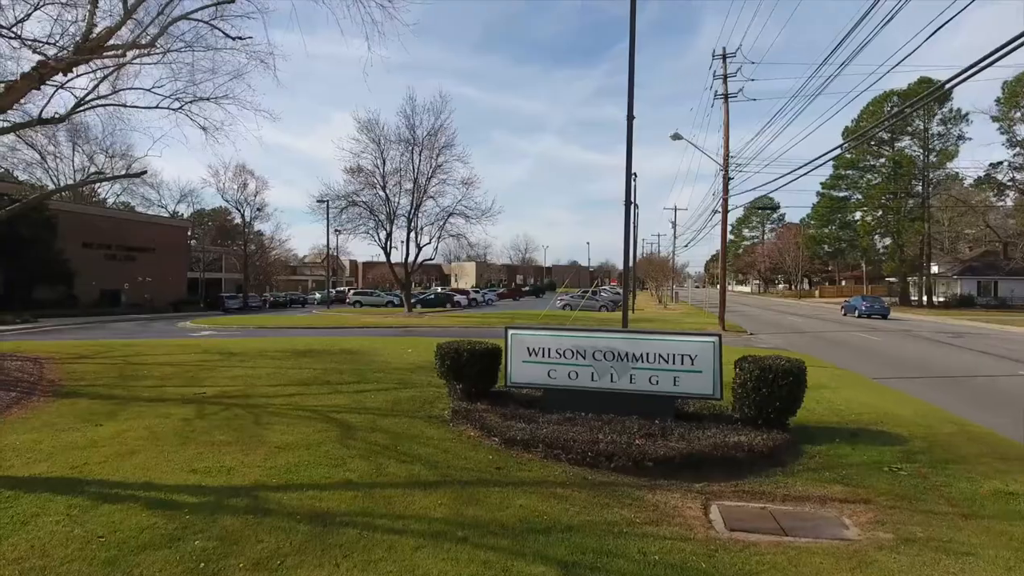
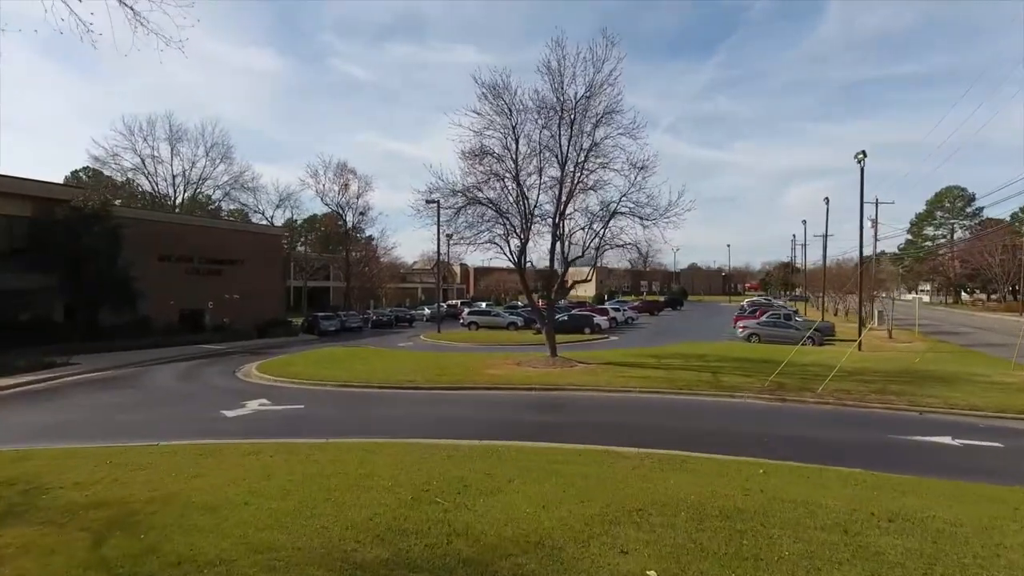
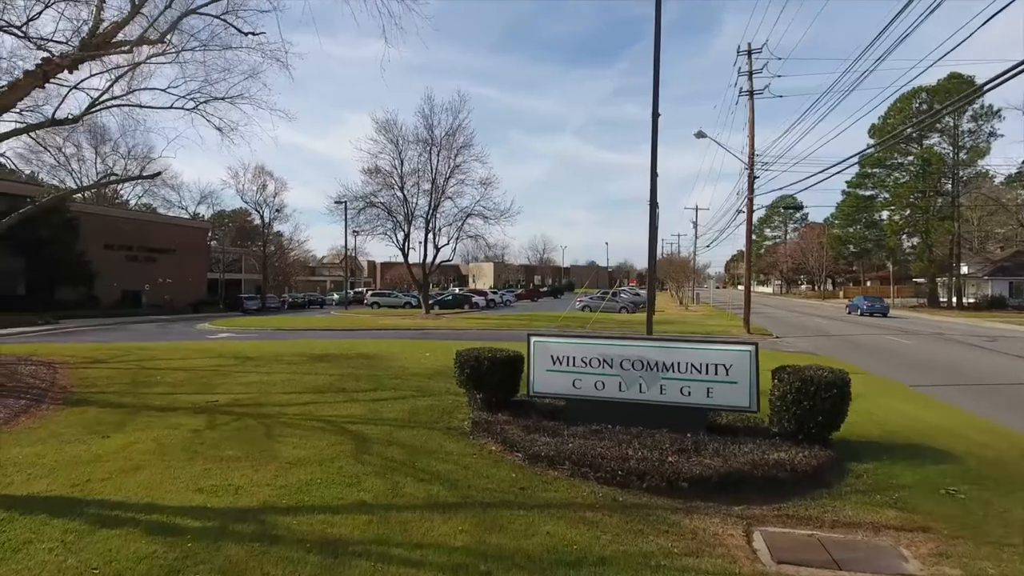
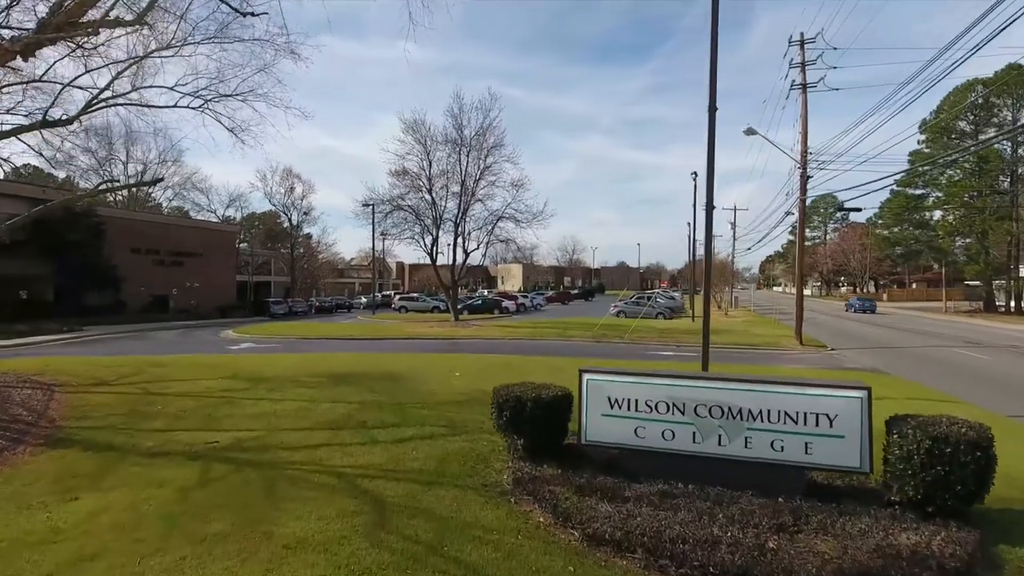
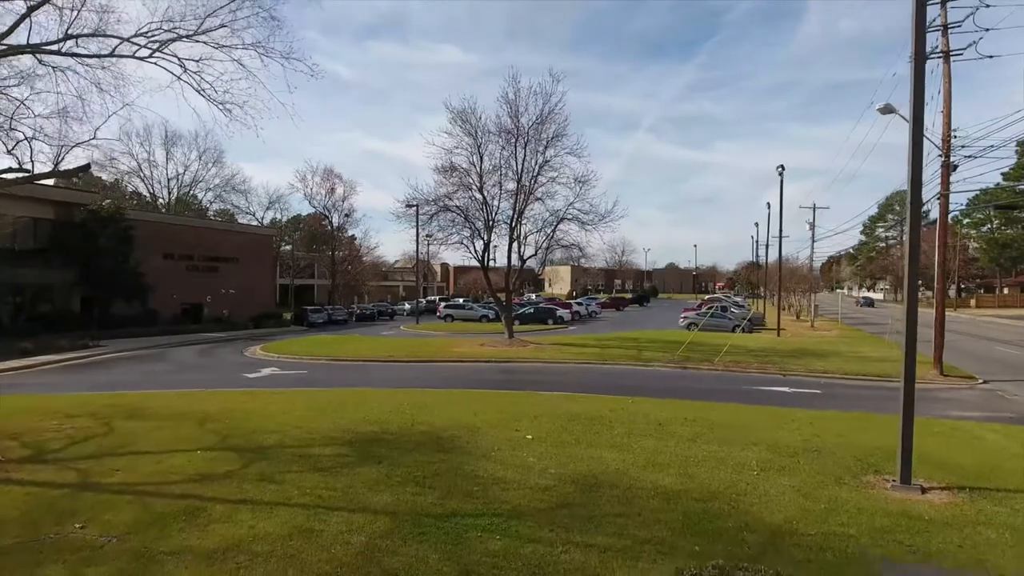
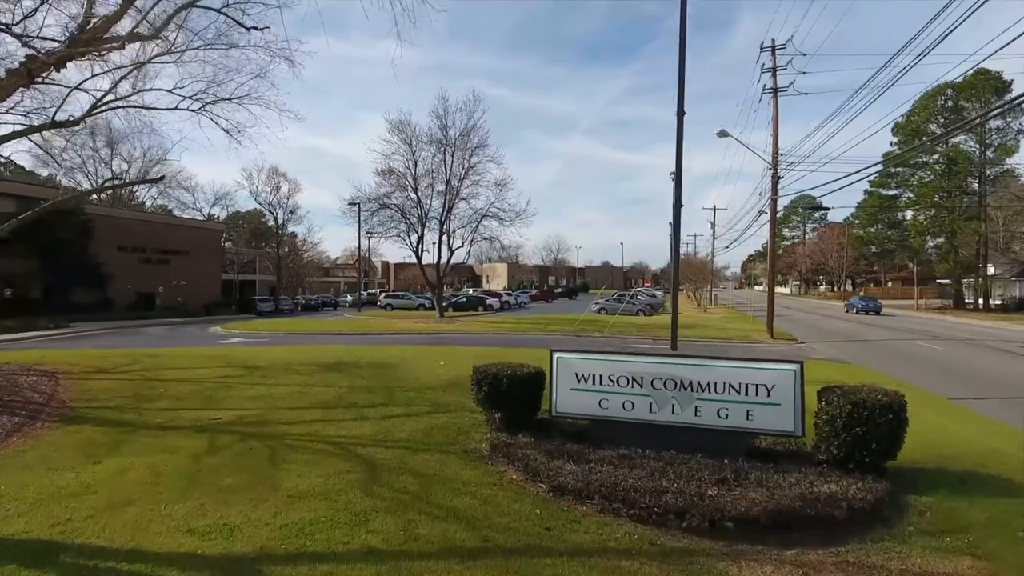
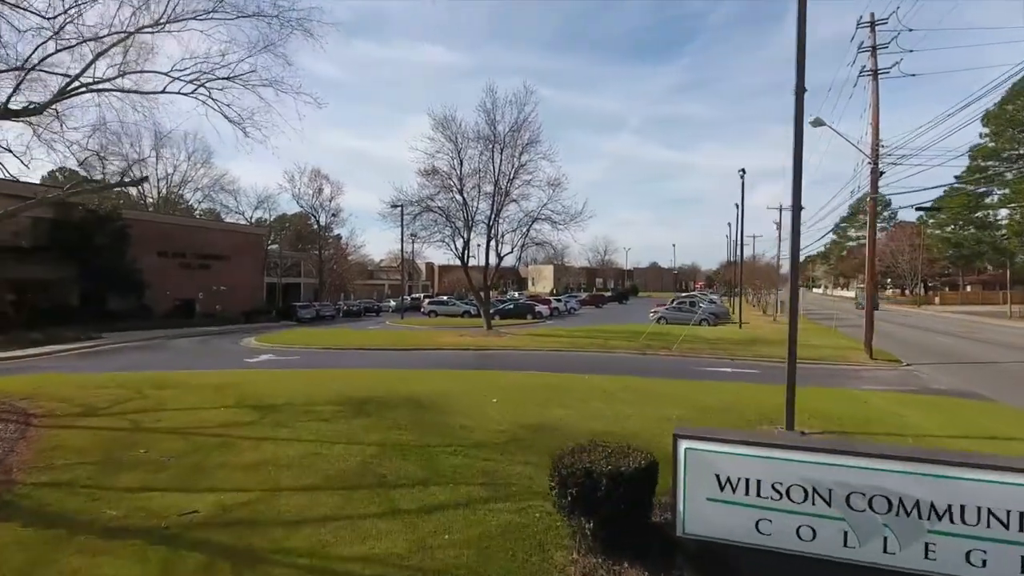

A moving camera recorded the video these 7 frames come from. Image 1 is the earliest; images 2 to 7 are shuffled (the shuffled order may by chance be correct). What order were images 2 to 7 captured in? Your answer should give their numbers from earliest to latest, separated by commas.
3, 6, 4, 7, 5, 2
